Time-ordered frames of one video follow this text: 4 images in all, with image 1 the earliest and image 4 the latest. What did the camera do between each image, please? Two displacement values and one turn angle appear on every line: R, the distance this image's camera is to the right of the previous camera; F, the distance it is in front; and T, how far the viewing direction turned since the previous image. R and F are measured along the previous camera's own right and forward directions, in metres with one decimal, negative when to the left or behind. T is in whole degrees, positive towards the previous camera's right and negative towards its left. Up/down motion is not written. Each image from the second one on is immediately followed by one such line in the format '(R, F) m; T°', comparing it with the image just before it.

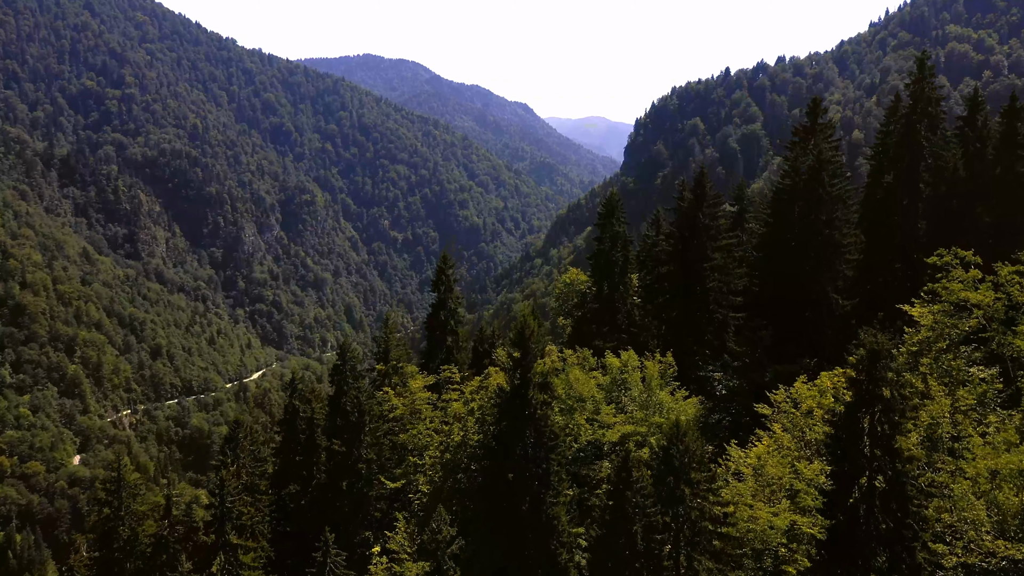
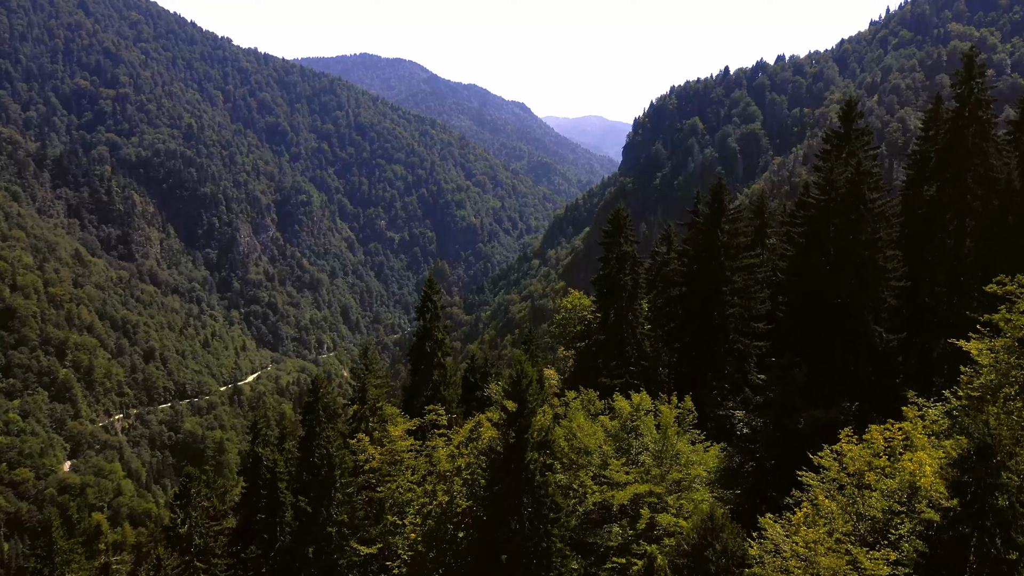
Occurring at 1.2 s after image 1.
(+0.1, +2.2) m; 0°
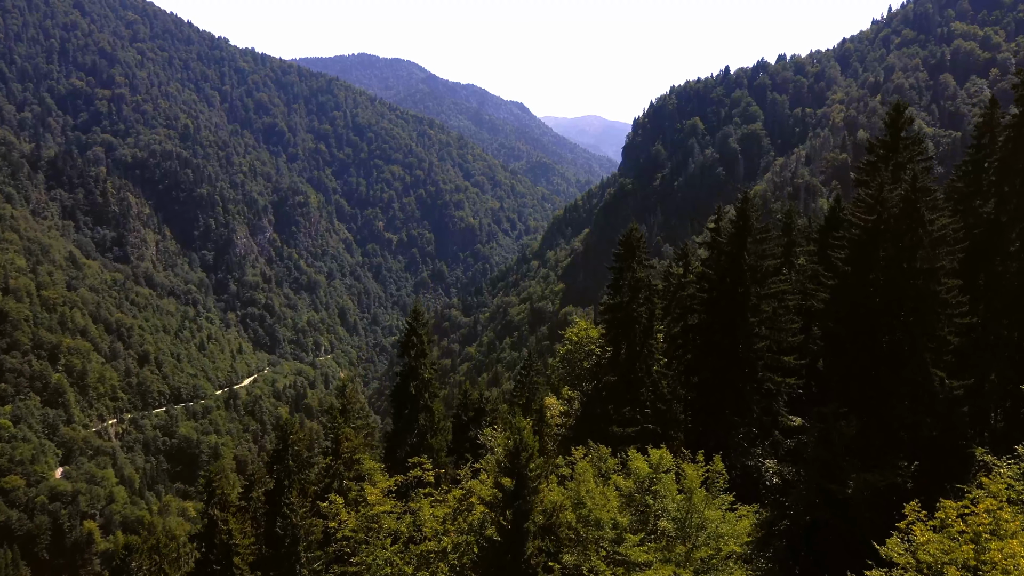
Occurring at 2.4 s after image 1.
(0.0, +2.2) m; 0°
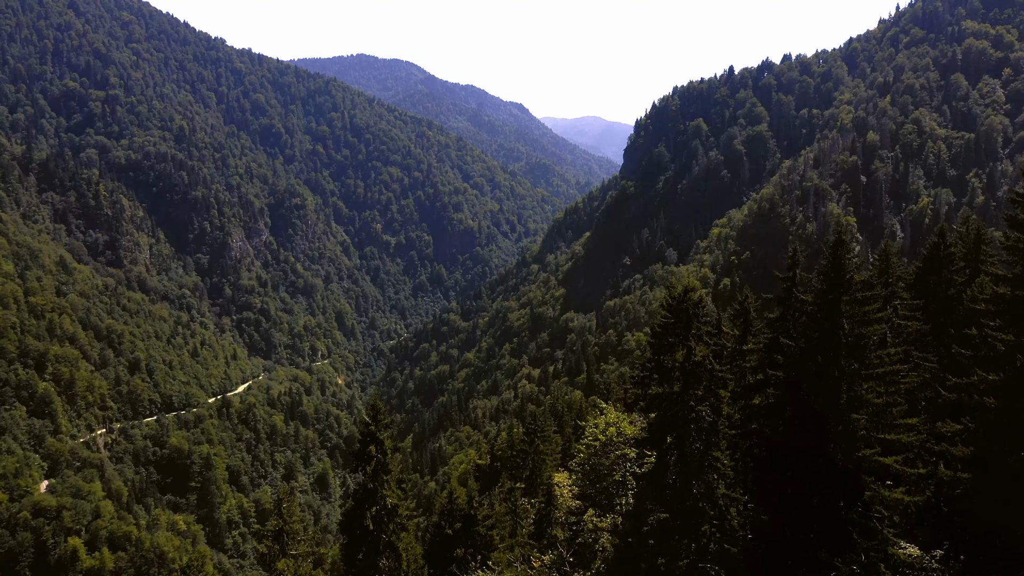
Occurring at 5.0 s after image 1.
(0.0, +4.5) m; 0°
